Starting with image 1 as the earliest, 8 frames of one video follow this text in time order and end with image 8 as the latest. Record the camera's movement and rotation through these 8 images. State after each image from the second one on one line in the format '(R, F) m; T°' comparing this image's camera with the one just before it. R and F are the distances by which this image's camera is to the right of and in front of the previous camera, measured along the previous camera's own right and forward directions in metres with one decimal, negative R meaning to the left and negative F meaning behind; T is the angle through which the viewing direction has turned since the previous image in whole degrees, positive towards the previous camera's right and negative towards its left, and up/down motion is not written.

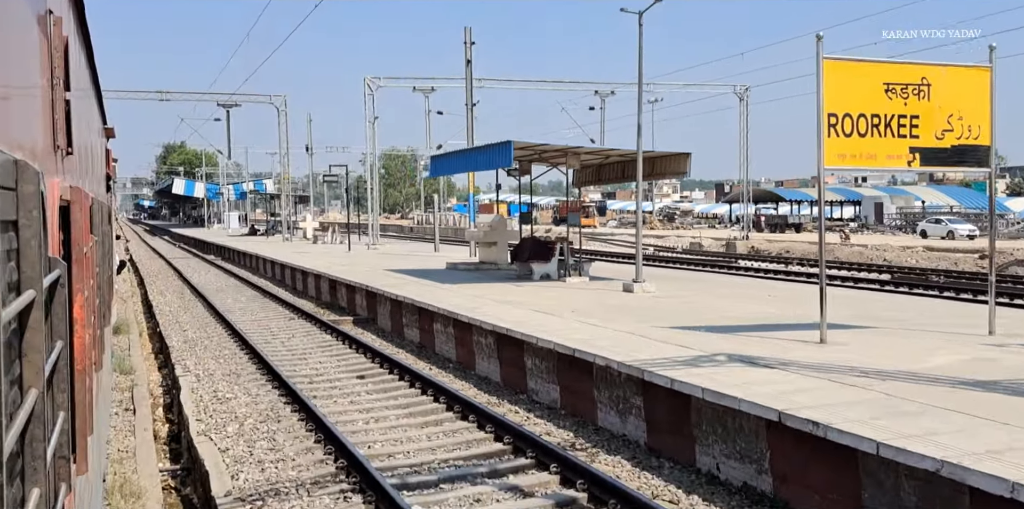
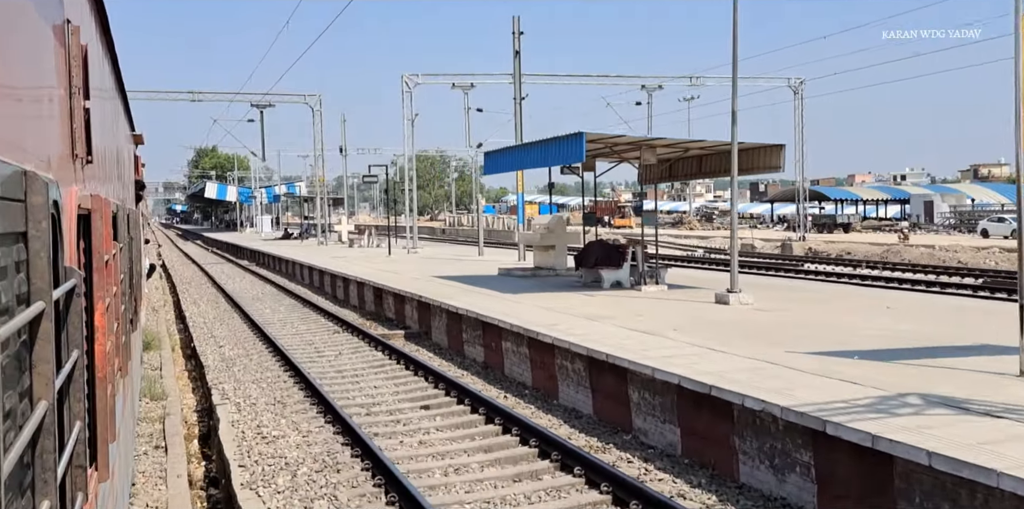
(-0.6, +1.6) m; -2°
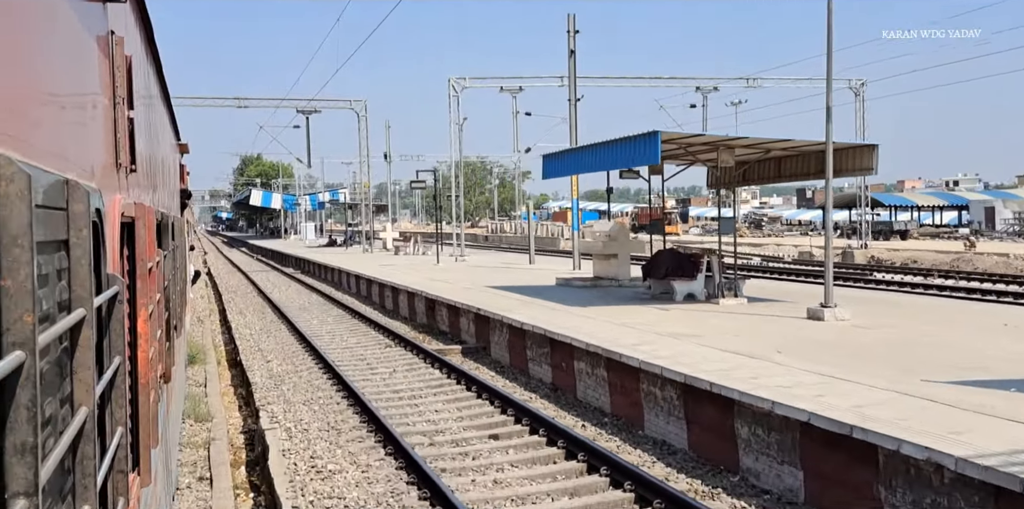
(-0.4, +1.0) m; -2°
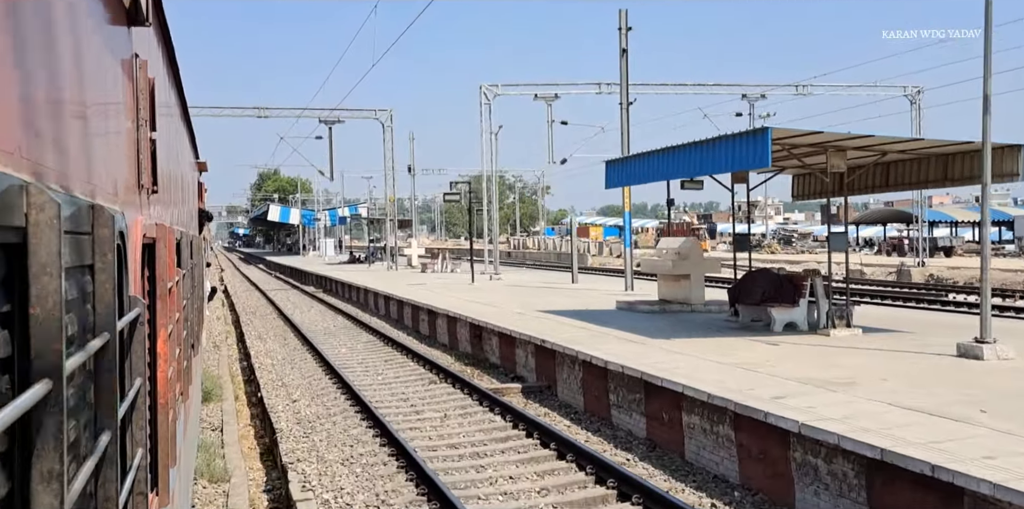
(-0.6, +2.0) m; -1°
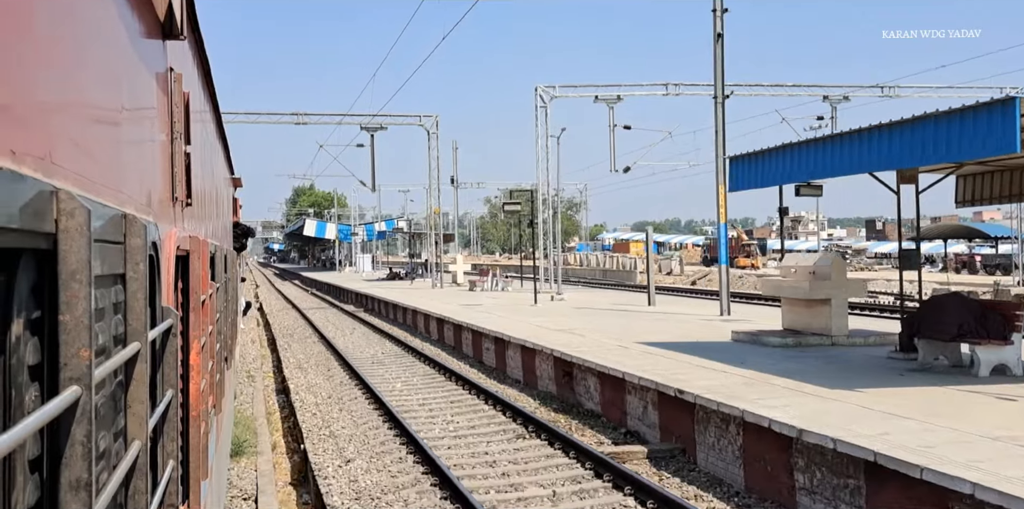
(-0.8, +2.7) m; -2°
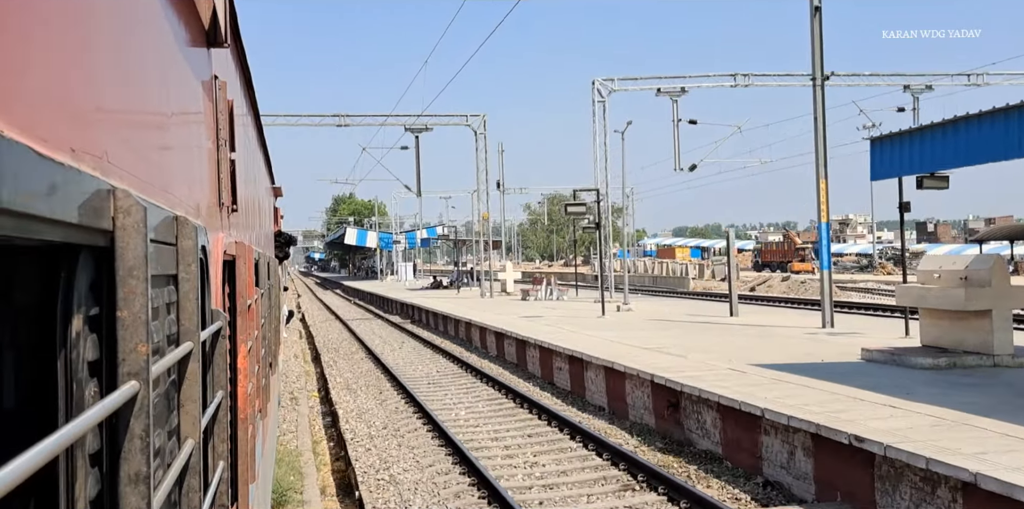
(-0.6, +2.0) m; -2°
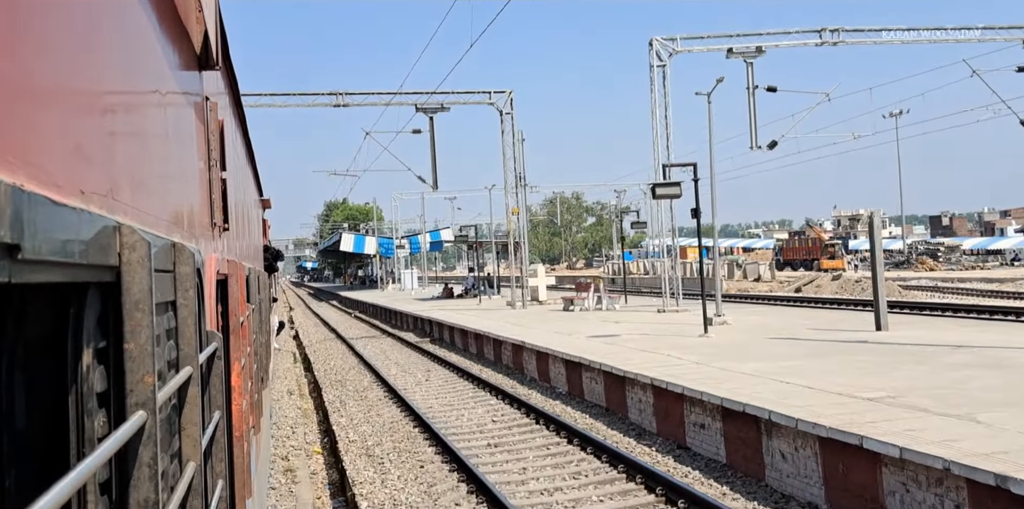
(-1.1, +5.1) m; 0°
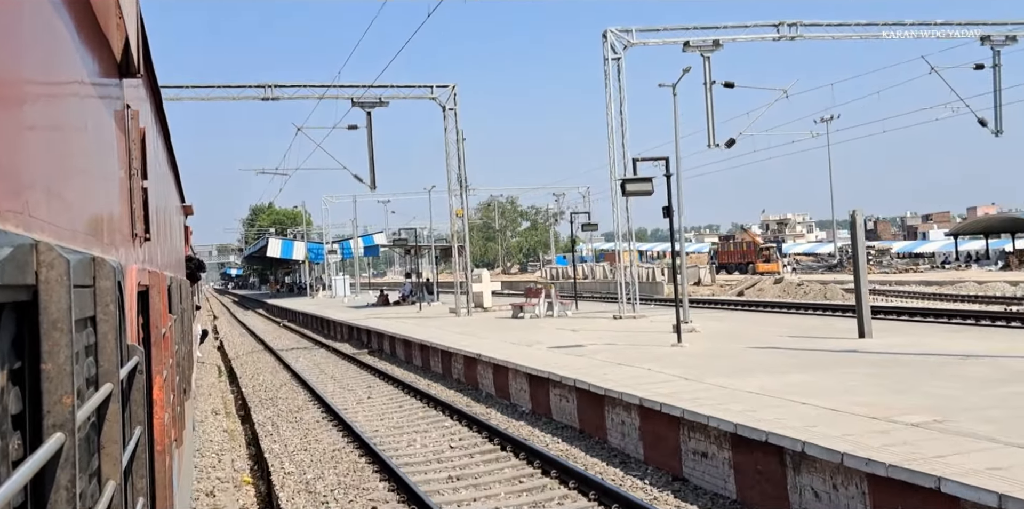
(-0.3, +1.4) m; +4°
